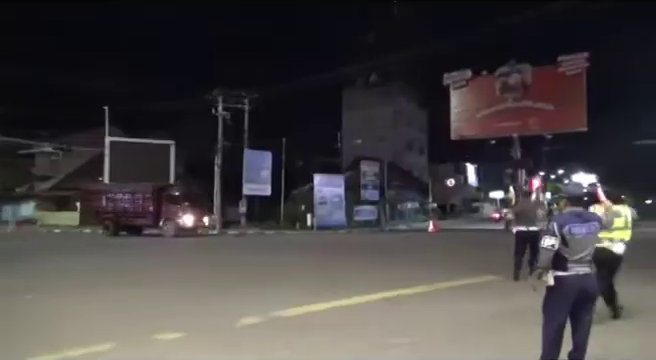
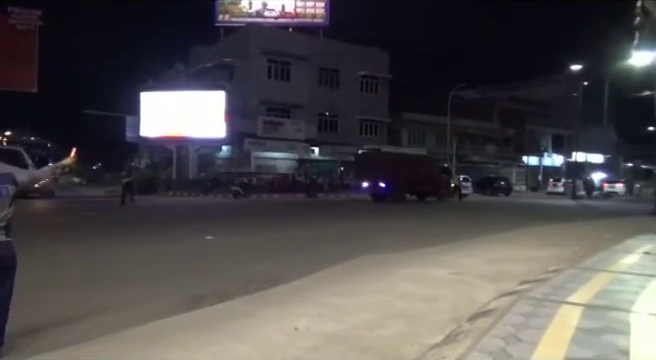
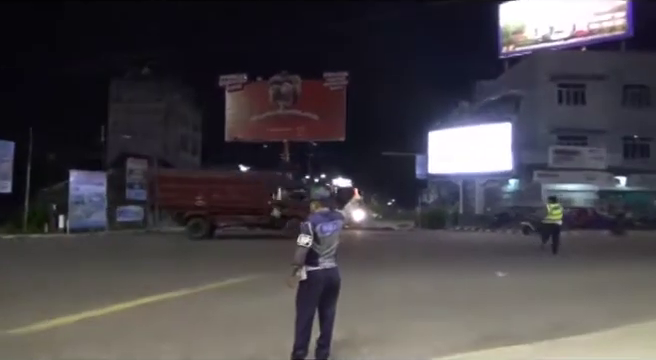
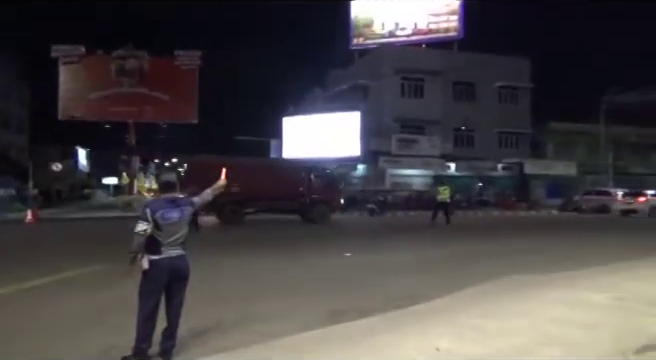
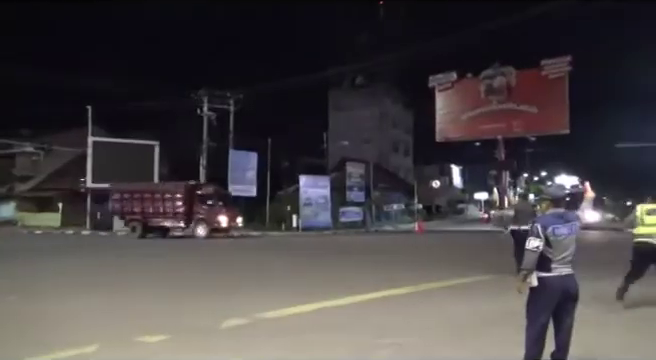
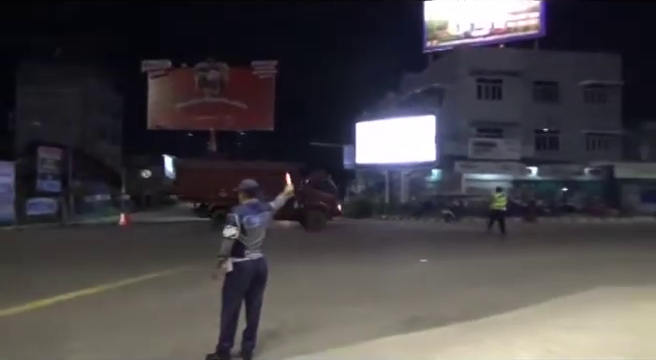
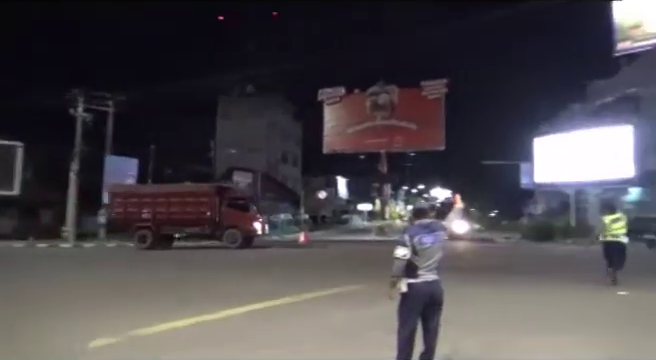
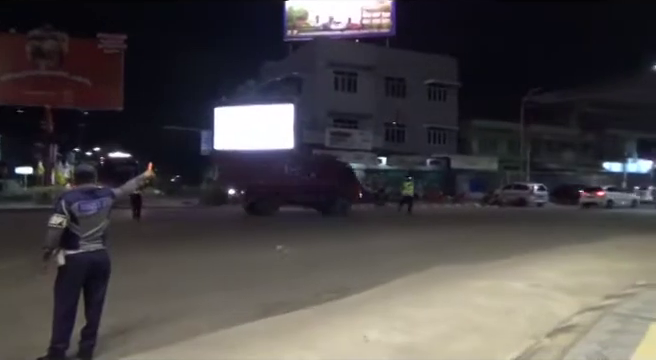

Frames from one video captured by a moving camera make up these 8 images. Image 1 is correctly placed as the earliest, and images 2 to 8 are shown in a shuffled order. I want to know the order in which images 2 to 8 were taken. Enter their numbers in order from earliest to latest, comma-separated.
5, 7, 3, 6, 4, 8, 2
